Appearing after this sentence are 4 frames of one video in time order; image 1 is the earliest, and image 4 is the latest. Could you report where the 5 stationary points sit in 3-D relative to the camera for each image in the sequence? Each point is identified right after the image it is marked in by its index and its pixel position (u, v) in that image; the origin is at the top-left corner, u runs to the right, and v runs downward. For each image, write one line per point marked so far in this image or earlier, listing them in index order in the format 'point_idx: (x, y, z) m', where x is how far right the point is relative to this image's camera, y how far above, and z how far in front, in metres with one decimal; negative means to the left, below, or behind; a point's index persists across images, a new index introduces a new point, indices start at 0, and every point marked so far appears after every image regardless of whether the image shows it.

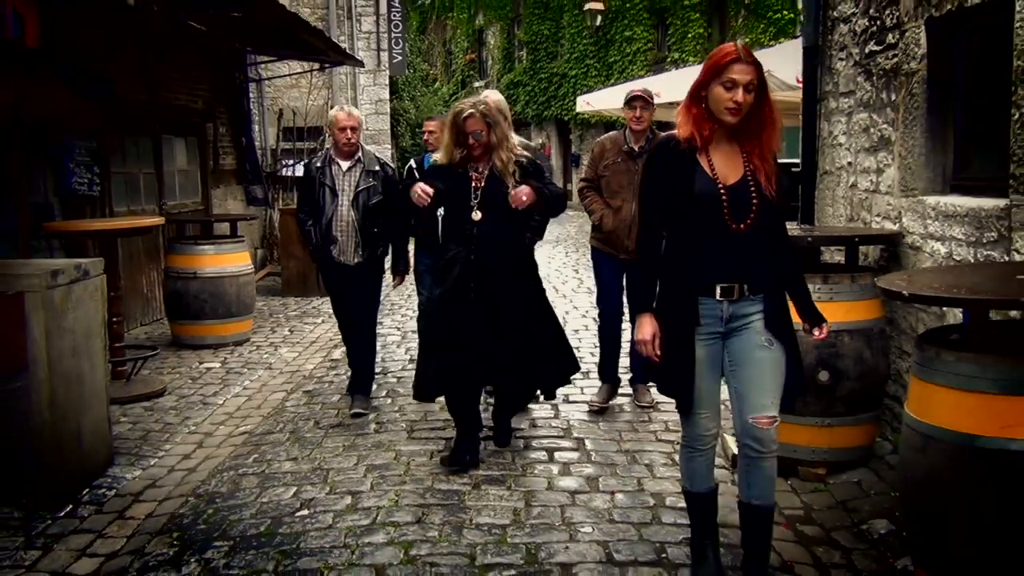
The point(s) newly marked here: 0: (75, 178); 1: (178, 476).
0: (-3.3, +0.8, +7.0) m
1: (-1.5, -0.8, +4.3) m
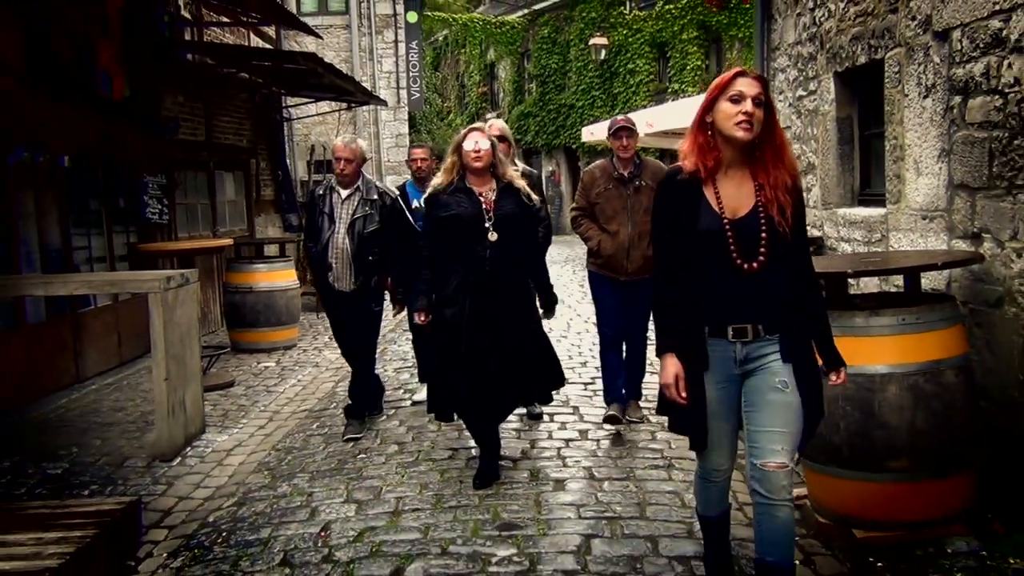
0: (-3.2, +0.7, +8.2) m
1: (-1.5, -0.9, +5.4) m
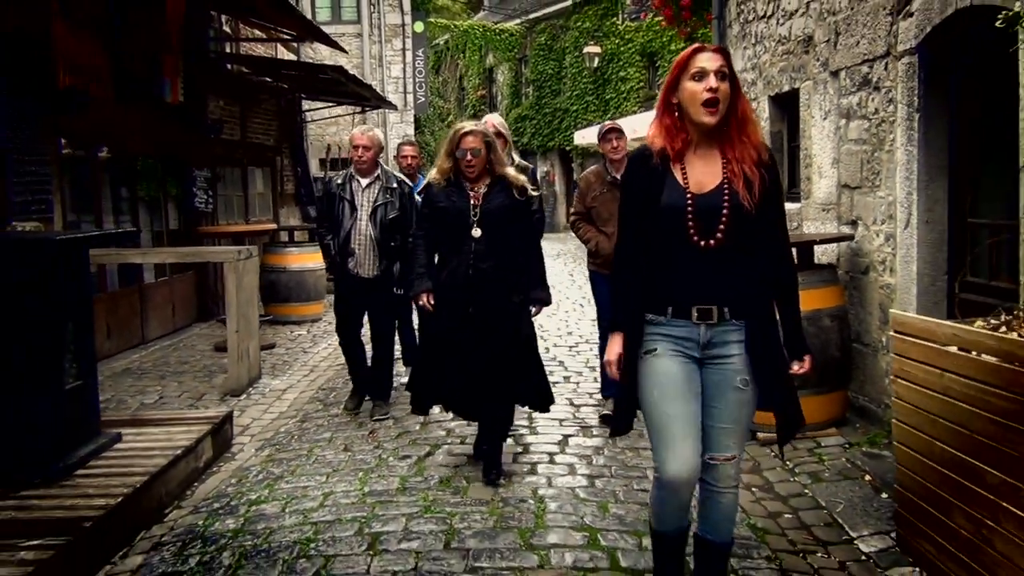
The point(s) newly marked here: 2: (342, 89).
0: (-3.2, +0.9, +9.5) m
1: (-1.5, -0.7, +6.7) m
2: (-2.0, +2.4, +11.2) m
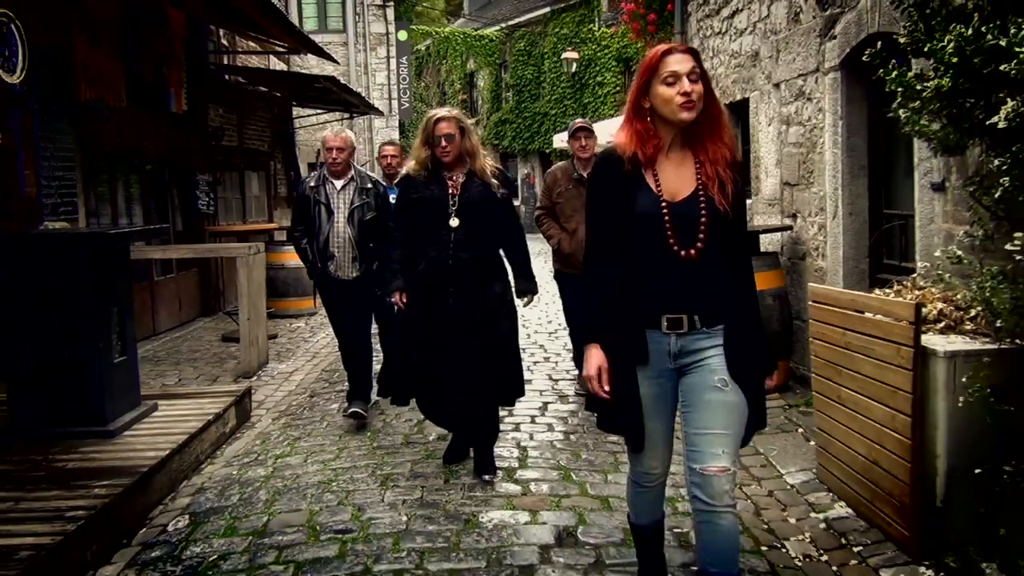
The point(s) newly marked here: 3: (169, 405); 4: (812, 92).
0: (-3.4, +0.9, +10.2) m
1: (-1.6, -0.6, +7.4) m
2: (-2.3, +2.4, +11.9) m
3: (-2.0, -0.7, +5.4) m
4: (+1.7, +1.1, +5.3) m
